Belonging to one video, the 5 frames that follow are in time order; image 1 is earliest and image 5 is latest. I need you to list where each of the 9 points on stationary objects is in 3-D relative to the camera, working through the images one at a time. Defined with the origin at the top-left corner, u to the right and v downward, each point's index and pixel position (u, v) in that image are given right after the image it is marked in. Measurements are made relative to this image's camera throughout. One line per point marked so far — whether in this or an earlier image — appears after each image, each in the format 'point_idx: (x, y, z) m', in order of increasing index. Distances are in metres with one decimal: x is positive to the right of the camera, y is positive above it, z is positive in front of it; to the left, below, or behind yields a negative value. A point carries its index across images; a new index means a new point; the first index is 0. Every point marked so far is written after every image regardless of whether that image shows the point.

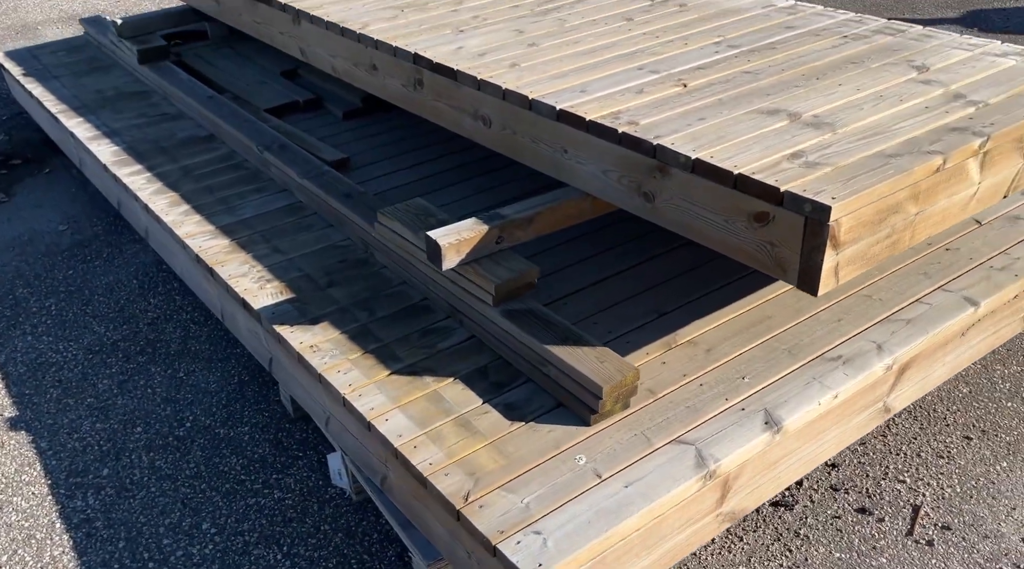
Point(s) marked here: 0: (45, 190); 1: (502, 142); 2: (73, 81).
0: (-2.5, +0.5, +5.2) m
1: (0.0, +0.5, +3.2) m
2: (-2.5, +1.1, +5.4) m
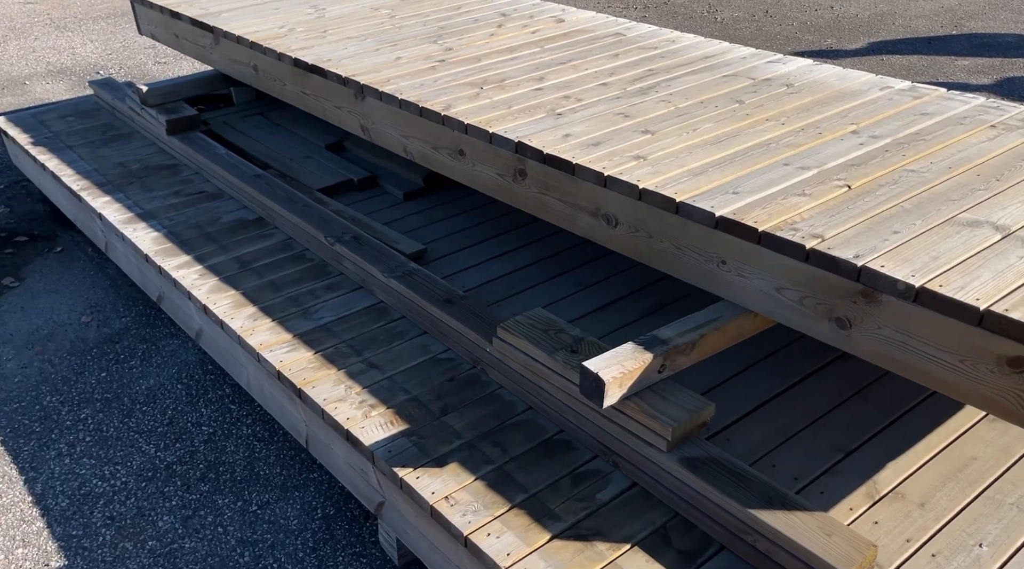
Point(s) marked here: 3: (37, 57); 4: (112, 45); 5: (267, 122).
0: (-2.2, +0.1, +4.7) m
1: (+0.3, +0.1, +2.8) m
2: (-2.2, +0.7, +5.0) m
3: (-4.7, +2.2, +9.4) m
4: (-4.1, +2.5, +9.7) m
5: (-1.3, +0.9, +5.1) m
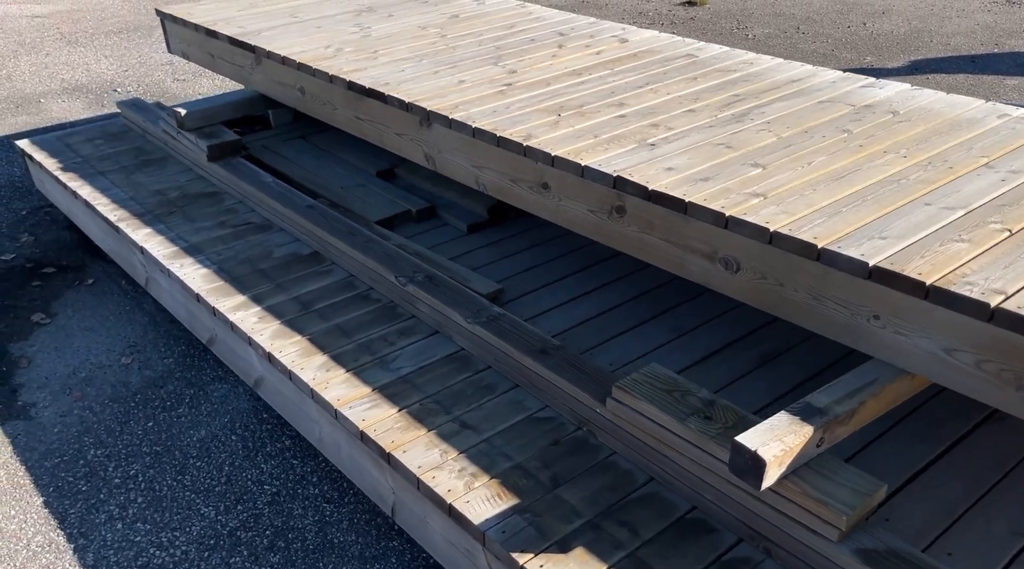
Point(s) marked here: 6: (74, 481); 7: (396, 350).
0: (-1.9, -0.1, +4.4) m
1: (+0.6, 0.0, +2.6) m
2: (-1.9, +0.5, +4.7) m
3: (-4.4, +2.0, +9.1) m
4: (-3.8, +2.2, +9.5) m
5: (-1.0, +0.7, +4.8) m
6: (-1.4, -0.6, +3.2) m
7: (-0.4, -0.2, +3.1) m
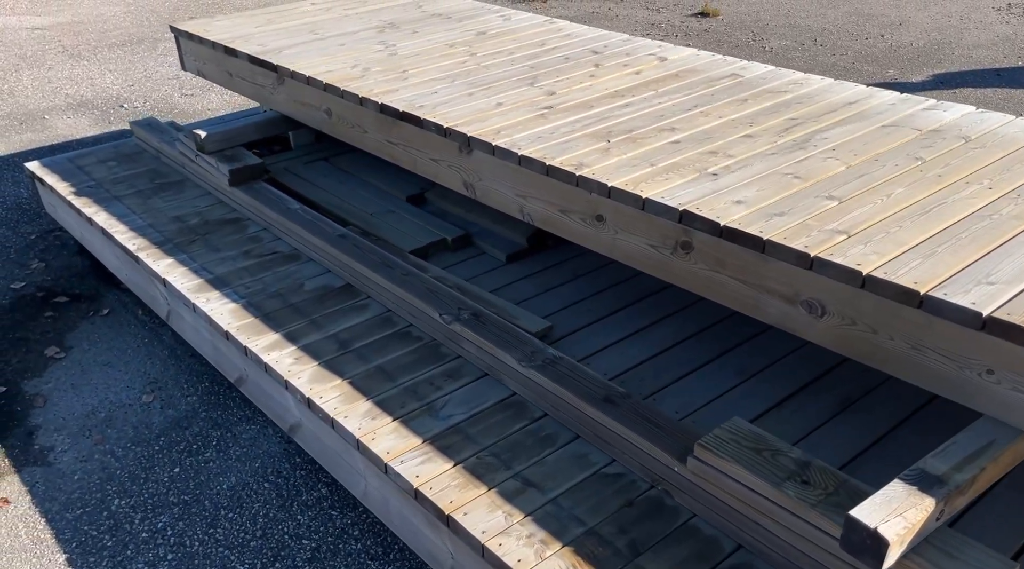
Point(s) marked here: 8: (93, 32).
0: (-1.8, -0.2, +4.2) m
1: (+0.8, -0.1, +2.4) m
2: (-1.7, +0.4, +4.5) m
3: (-4.2, +1.8, +8.9) m
4: (-3.7, +2.0, +9.3) m
5: (-0.9, +0.6, +4.6) m
6: (-1.3, -0.8, +3.0) m
7: (-0.2, -0.3, +2.9) m
8: (-4.9, +3.0, +11.3) m
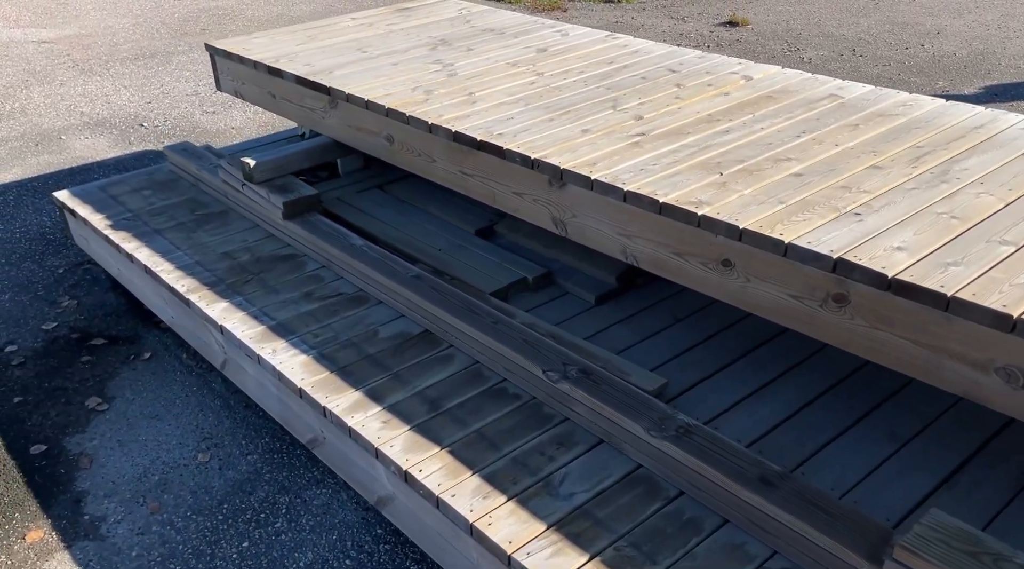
0: (-1.4, -0.4, +3.9) m
1: (+1.1, -0.3, +2.0) m
2: (-1.4, +0.2, +4.2) m
3: (-4.0, +1.6, +8.6) m
4: (-3.4, +1.8, +8.9) m
5: (-0.5, +0.4, +4.3) m
6: (-0.9, -0.9, +2.6) m
7: (+0.1, -0.5, +2.5) m
8: (-4.7, +2.8, +11.0) m
